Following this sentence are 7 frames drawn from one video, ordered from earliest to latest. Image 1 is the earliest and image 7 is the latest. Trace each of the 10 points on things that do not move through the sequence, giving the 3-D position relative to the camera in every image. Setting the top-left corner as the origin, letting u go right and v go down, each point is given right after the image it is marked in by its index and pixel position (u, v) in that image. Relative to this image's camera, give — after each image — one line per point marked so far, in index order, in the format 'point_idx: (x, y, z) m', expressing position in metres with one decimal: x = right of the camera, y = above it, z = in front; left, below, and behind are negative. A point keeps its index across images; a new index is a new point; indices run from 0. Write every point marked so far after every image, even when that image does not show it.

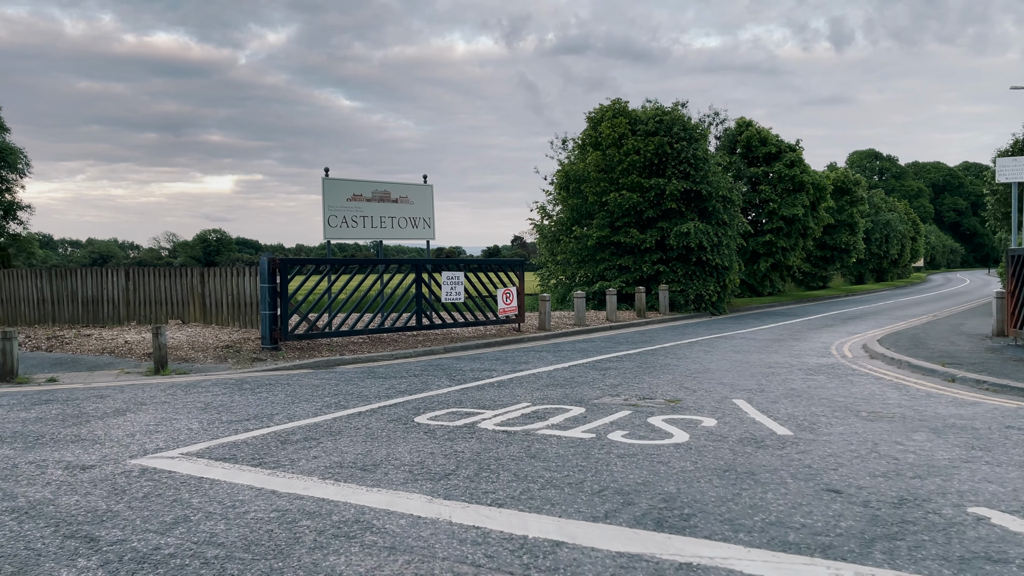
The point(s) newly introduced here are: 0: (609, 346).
0: (+1.6, -0.9, +12.9) m
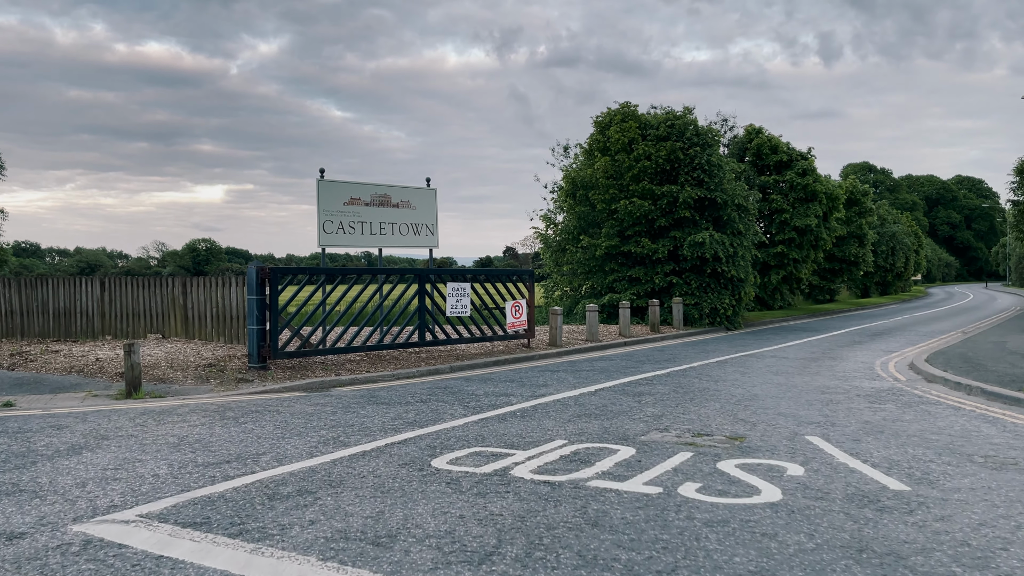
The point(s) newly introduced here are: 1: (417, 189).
0: (+1.8, -1.1, +11.8) m
1: (-1.6, +1.7, +13.7) m
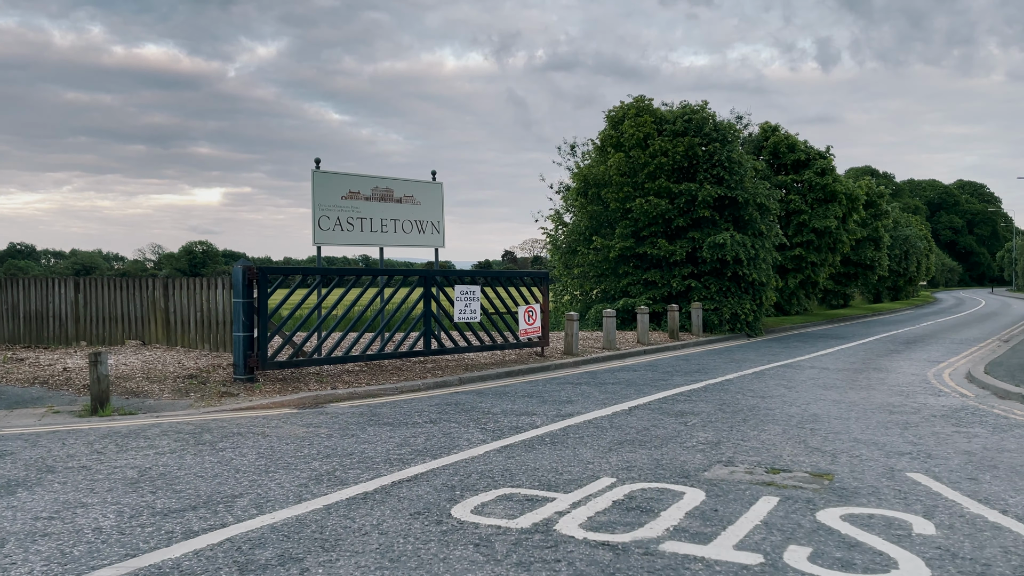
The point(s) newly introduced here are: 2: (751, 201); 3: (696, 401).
0: (+2.0, -1.2, +10.6) m
1: (-1.4, +1.6, +12.5) m
2: (+5.4, +2.0, +18.5) m
3: (+1.9, -1.2, +8.4) m
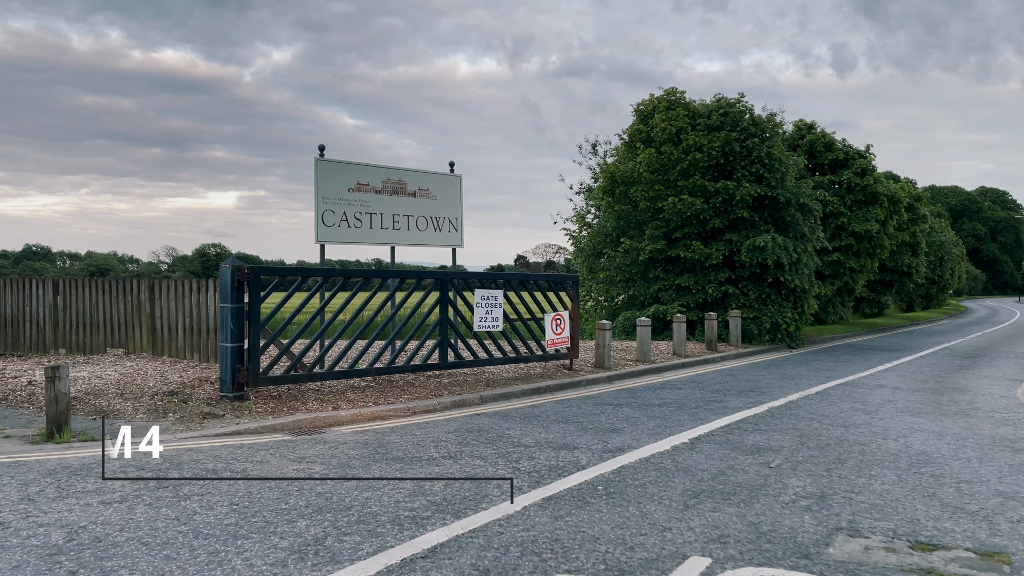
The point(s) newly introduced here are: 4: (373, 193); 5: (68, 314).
0: (+2.3, -1.3, +9.2) m
1: (-1.0, +1.6, +11.2) m
2: (+5.9, +1.8, +17.1) m
3: (+2.2, -1.2, +7.0) m
4: (-1.8, +1.2, +10.4) m
5: (-6.2, -0.4, +11.3) m
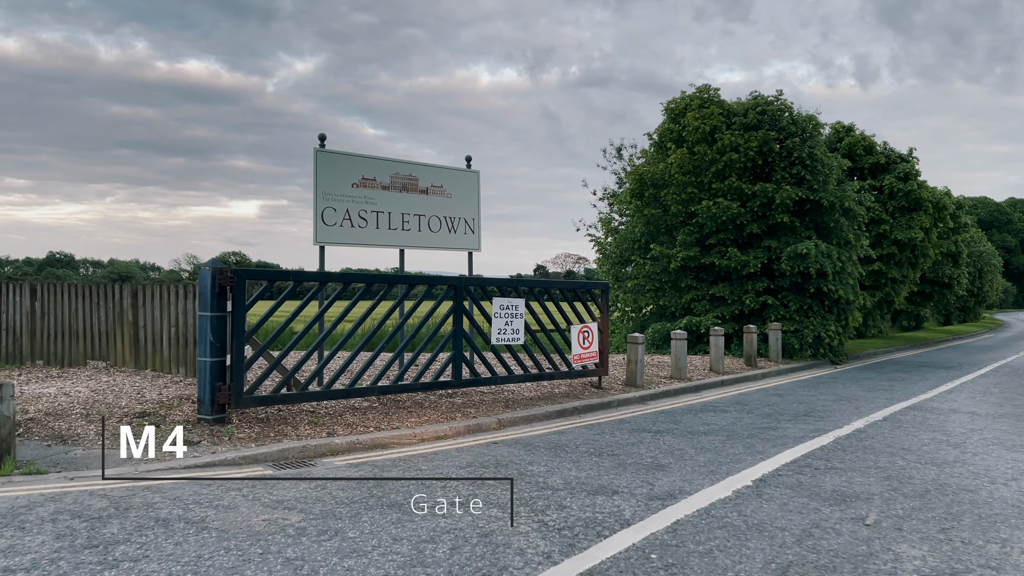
0: (+2.5, -1.4, +8.0) m
1: (-0.7, +1.5, +10.1) m
2: (+6.3, +1.6, +15.8) m
3: (+2.4, -1.3, +5.8) m
4: (-1.5, +1.1, +9.3) m
5: (-5.9, -0.4, +10.3) m
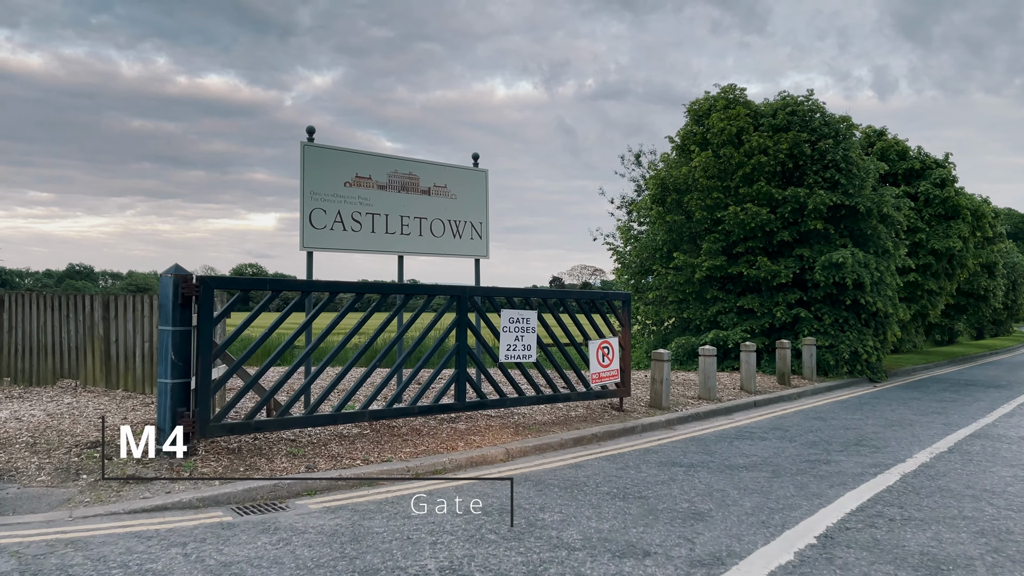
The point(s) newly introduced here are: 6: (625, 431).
0: (+2.6, -1.4, +7.0) m
1: (-0.6, +1.3, +9.1) m
2: (+6.6, +1.4, +14.7) m
3: (+2.4, -1.4, +4.7) m
4: (-1.4, +1.0, +8.4) m
5: (-5.8, -0.5, +9.5) m
6: (+1.1, -1.5, +8.2) m
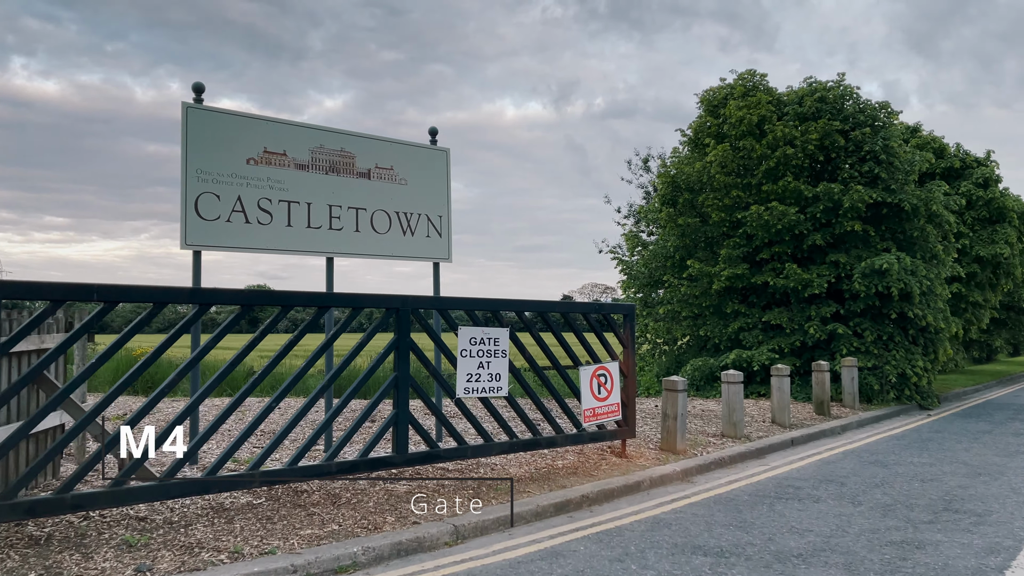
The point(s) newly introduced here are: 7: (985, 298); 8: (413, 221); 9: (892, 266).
0: (+2.3, -1.5, +4.9) m
1: (-0.9, +1.2, +7.1) m
2: (+6.4, +1.2, +12.6) m
3: (+2.1, -1.3, +2.6) m
4: (-1.7, +0.9, +6.4) m
5: (-6.1, -0.7, +7.5) m
6: (+0.9, -1.5, +6.2) m
7: (+10.6, -0.2, +18.1) m
8: (-0.9, +0.6, +7.1) m
9: (+5.5, +0.3, +11.6) m
